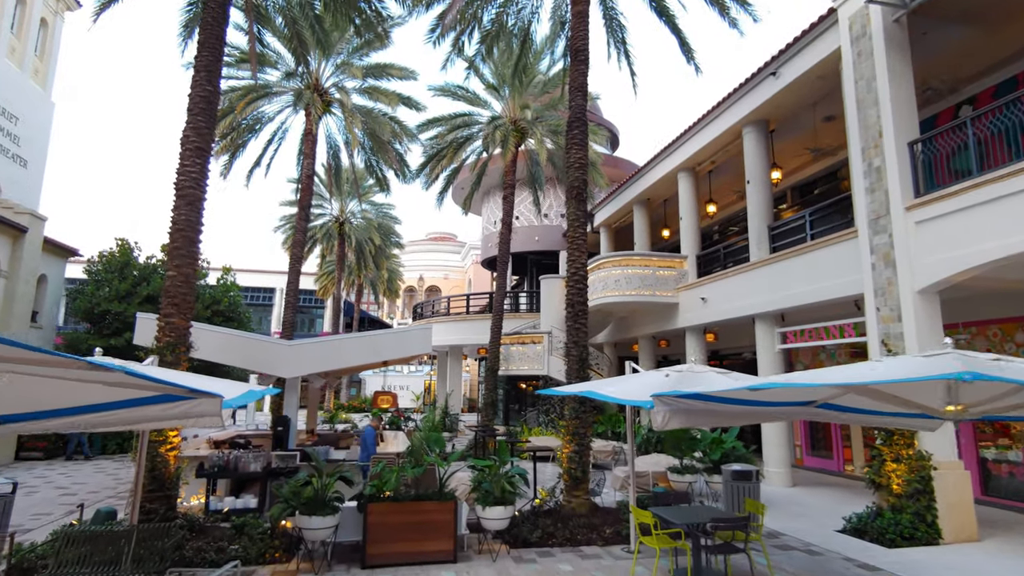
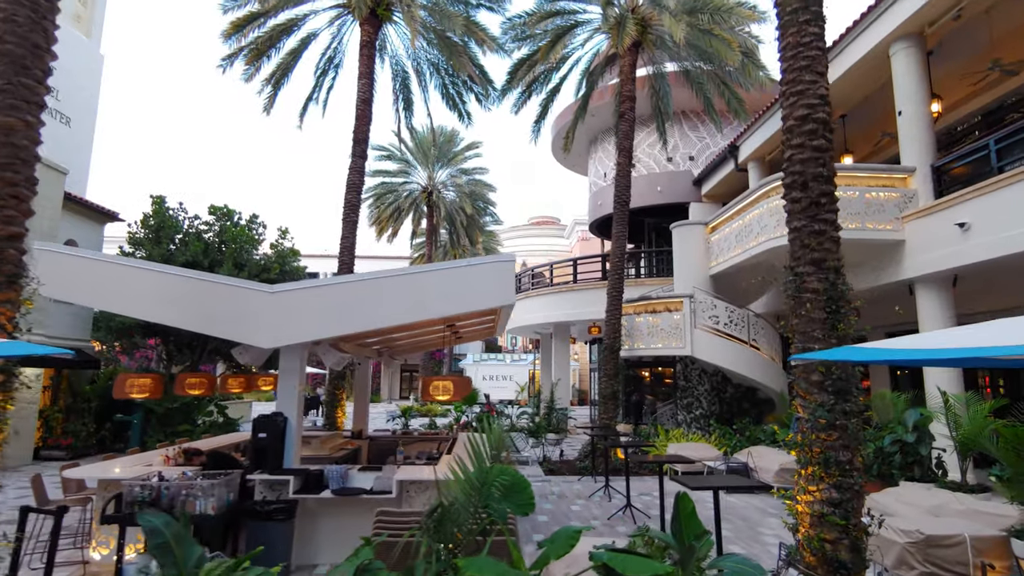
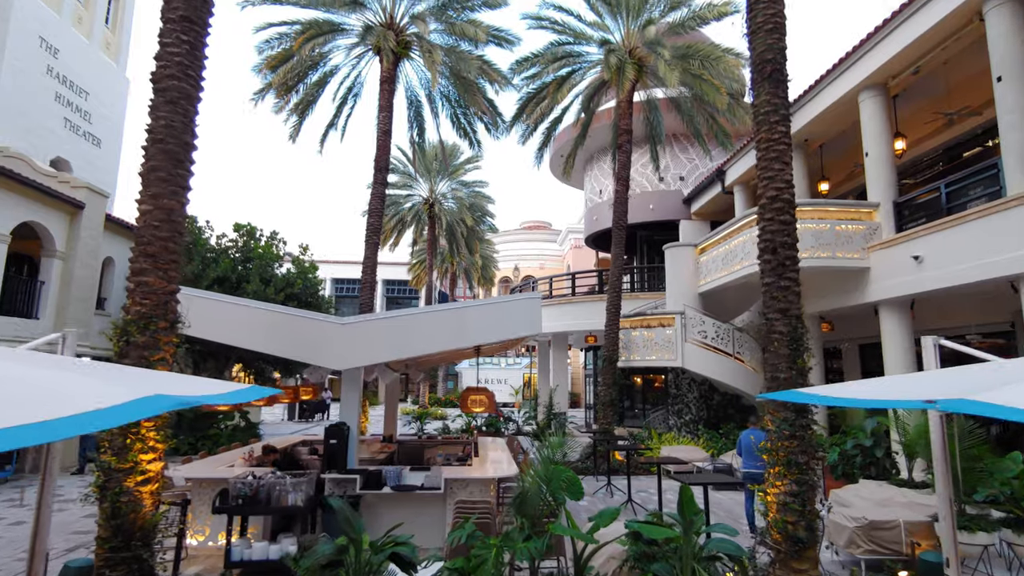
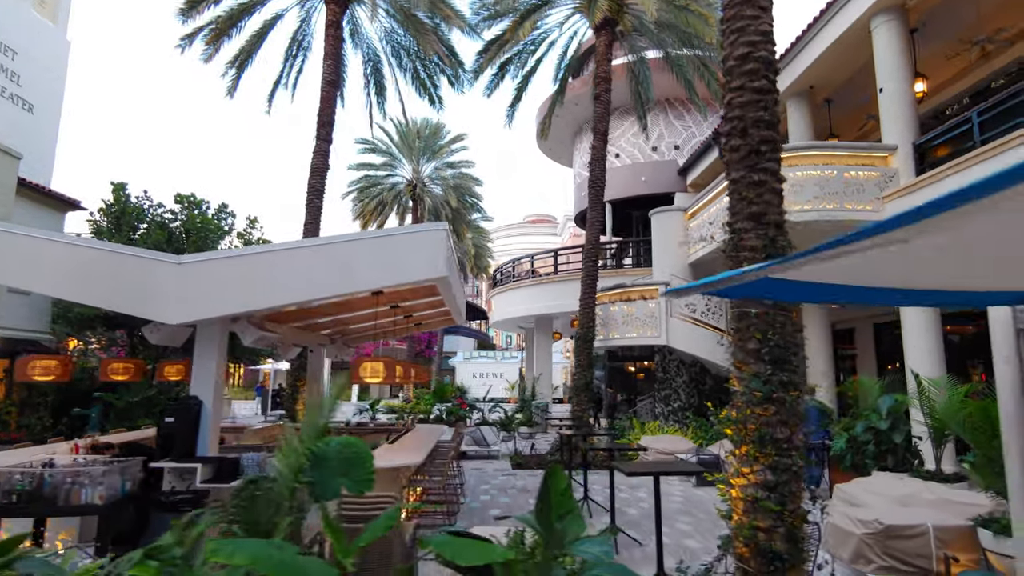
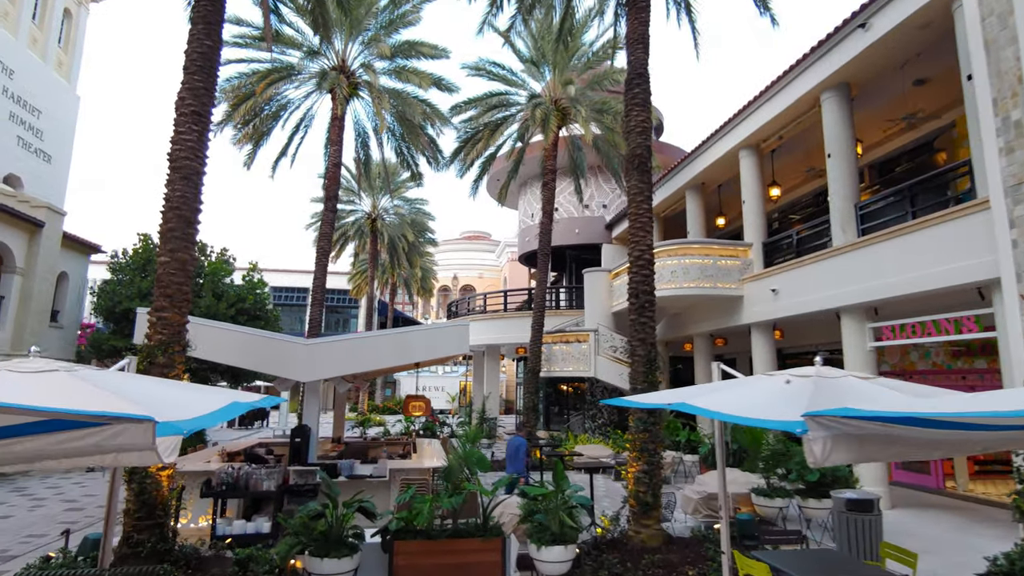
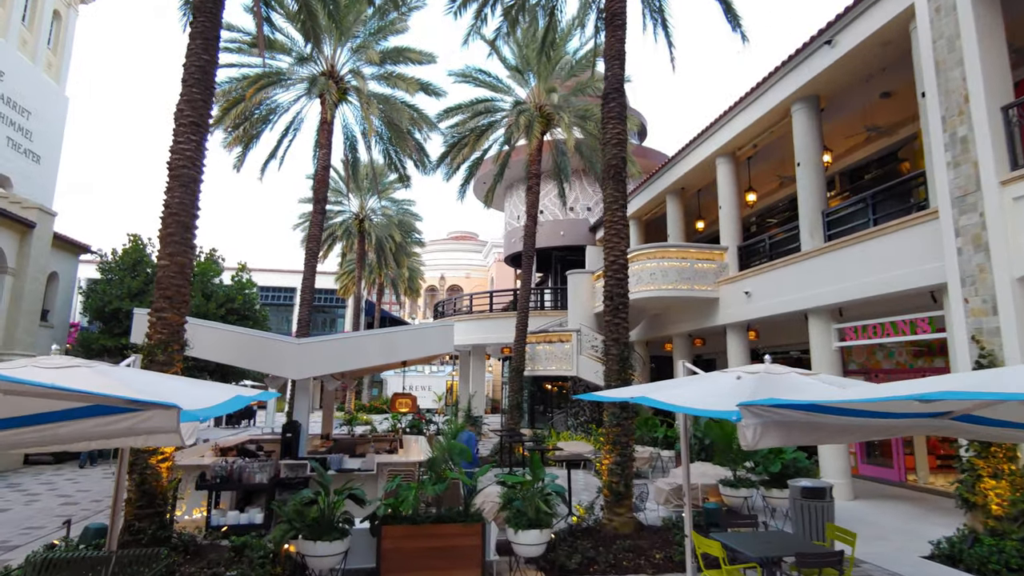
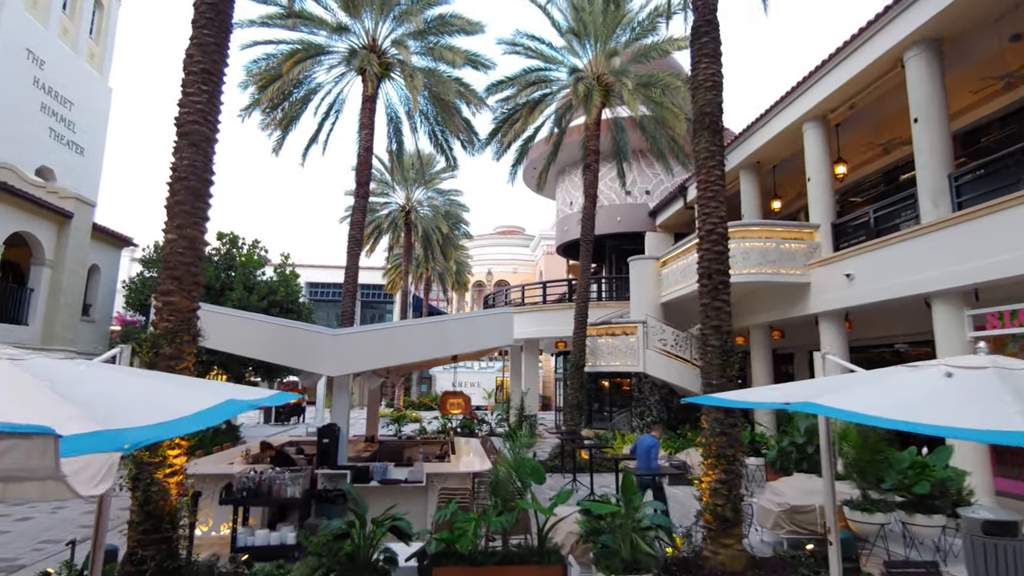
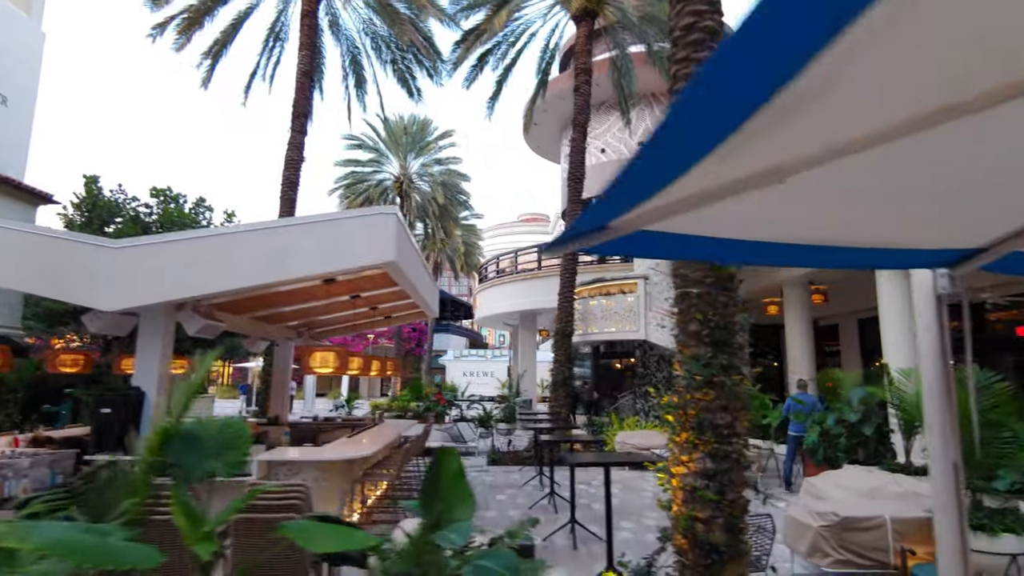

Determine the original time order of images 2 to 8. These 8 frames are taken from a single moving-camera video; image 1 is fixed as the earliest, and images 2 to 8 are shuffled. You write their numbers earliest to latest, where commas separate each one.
6, 5, 7, 3, 2, 4, 8
